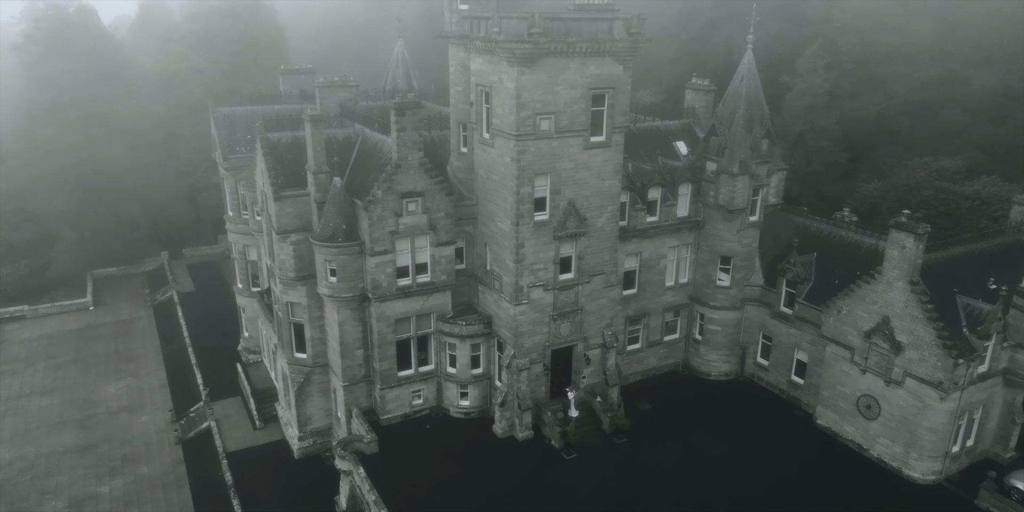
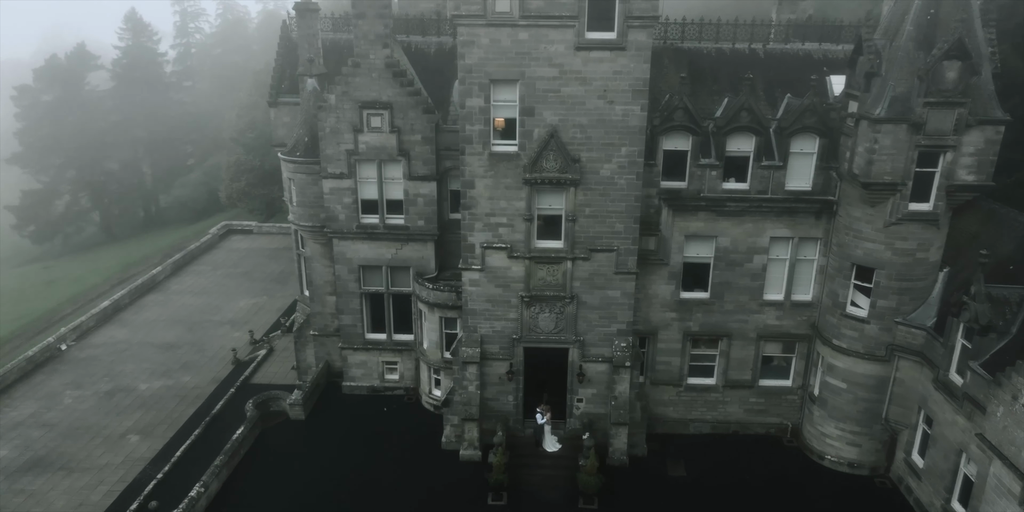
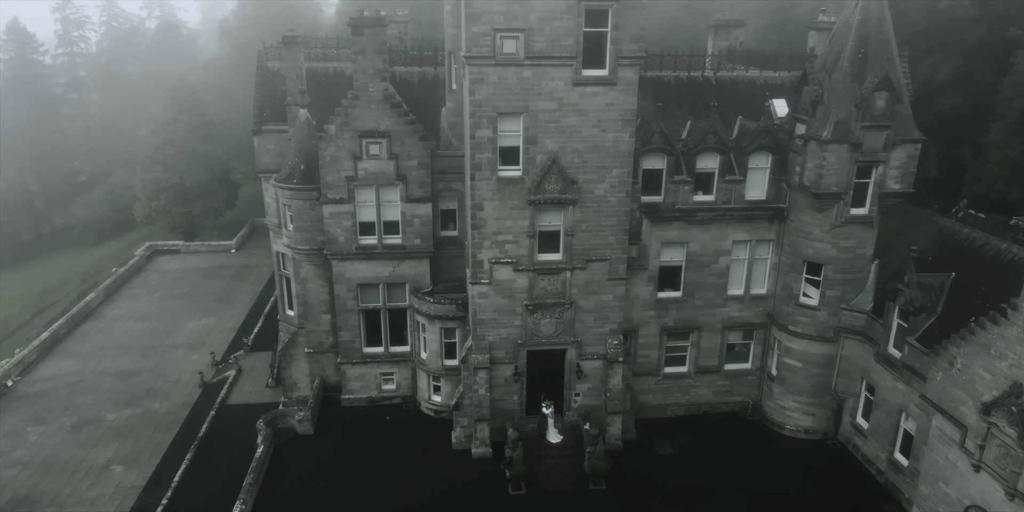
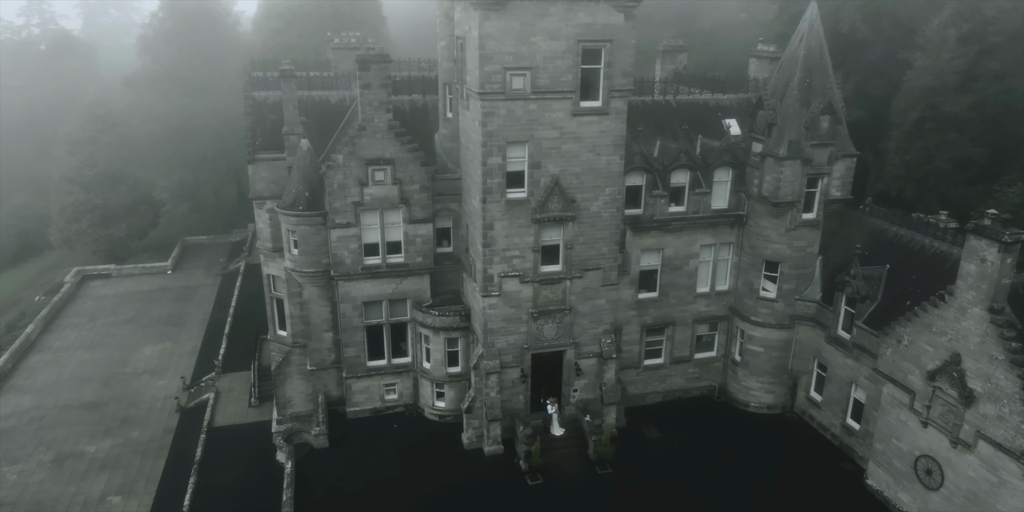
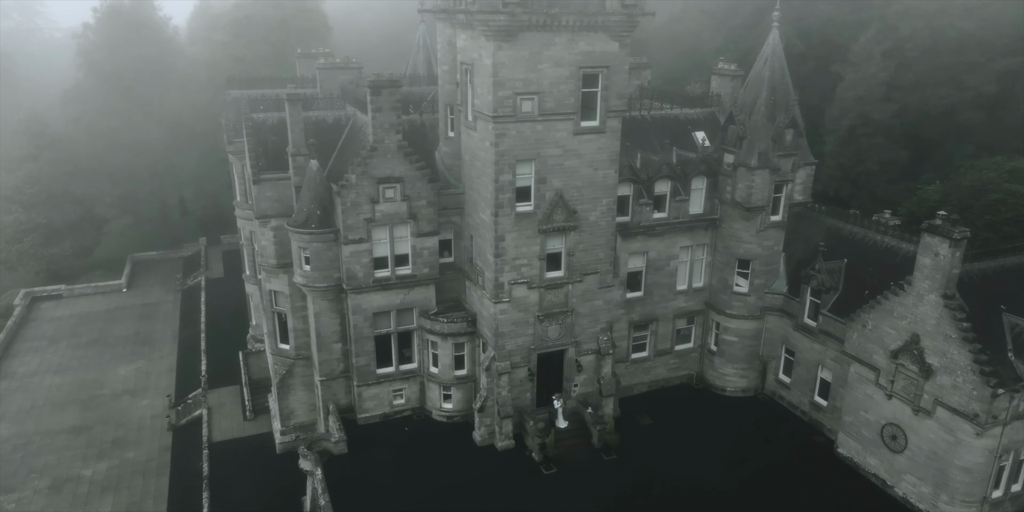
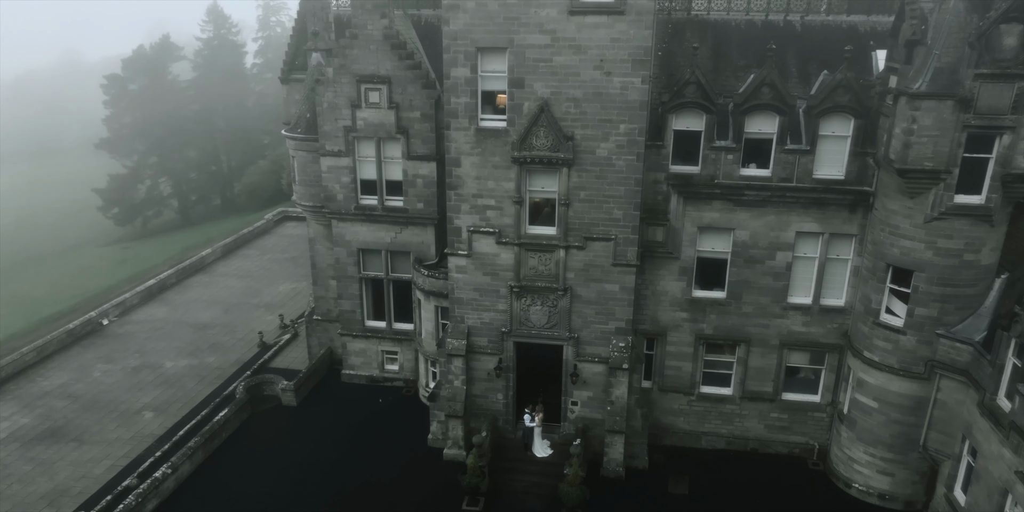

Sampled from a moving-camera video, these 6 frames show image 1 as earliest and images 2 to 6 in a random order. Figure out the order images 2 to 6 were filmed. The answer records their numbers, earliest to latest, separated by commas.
5, 4, 3, 2, 6
